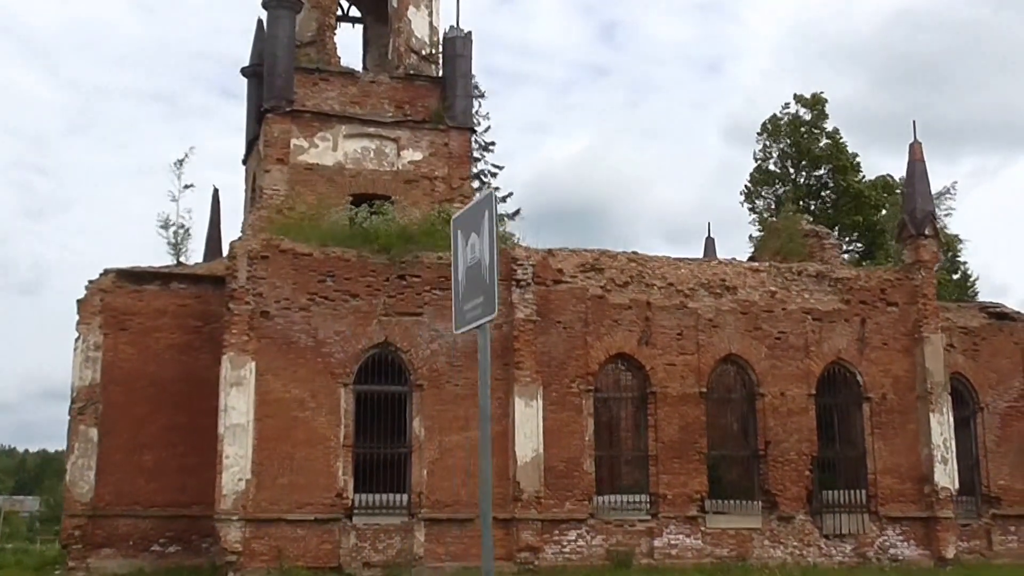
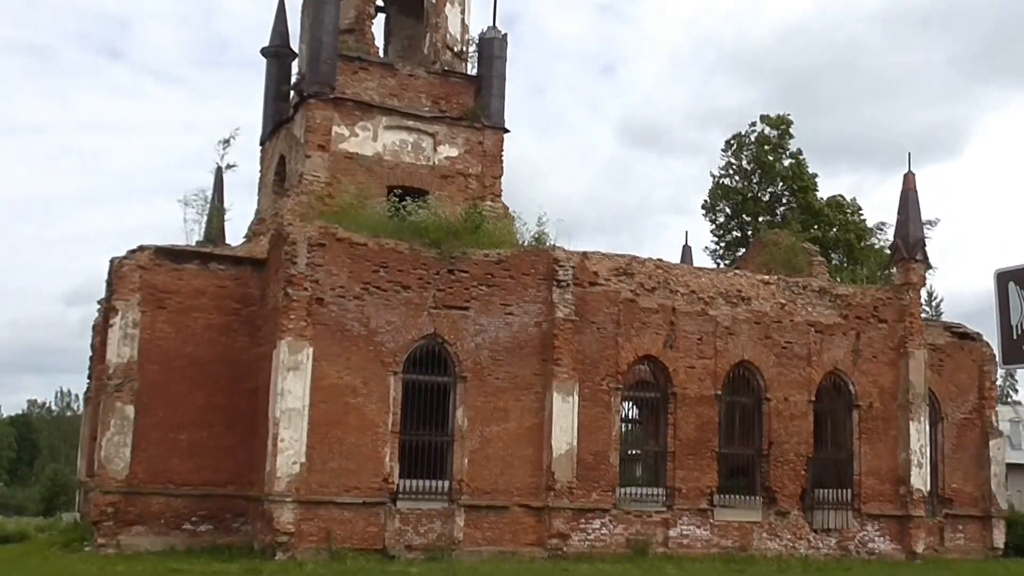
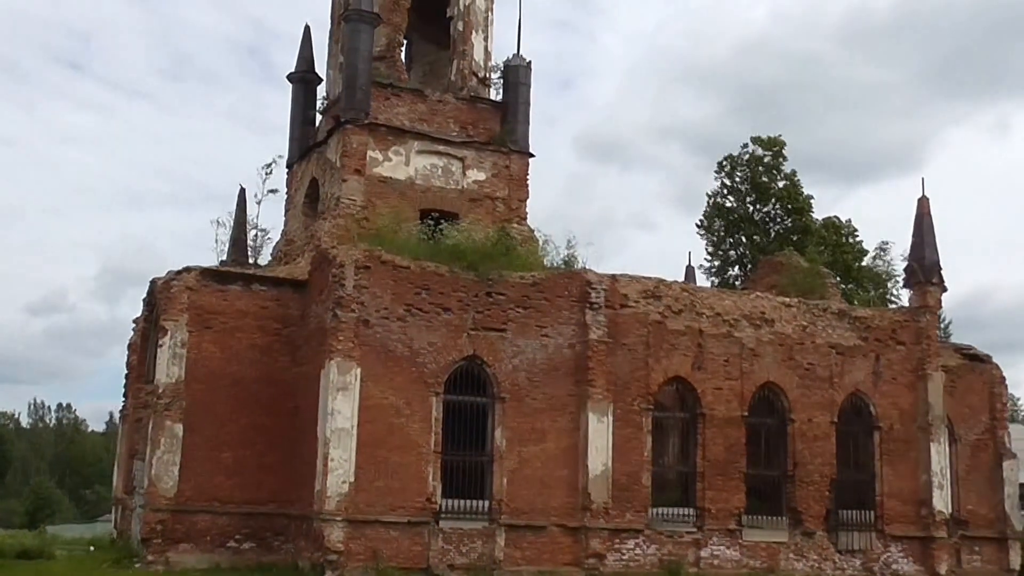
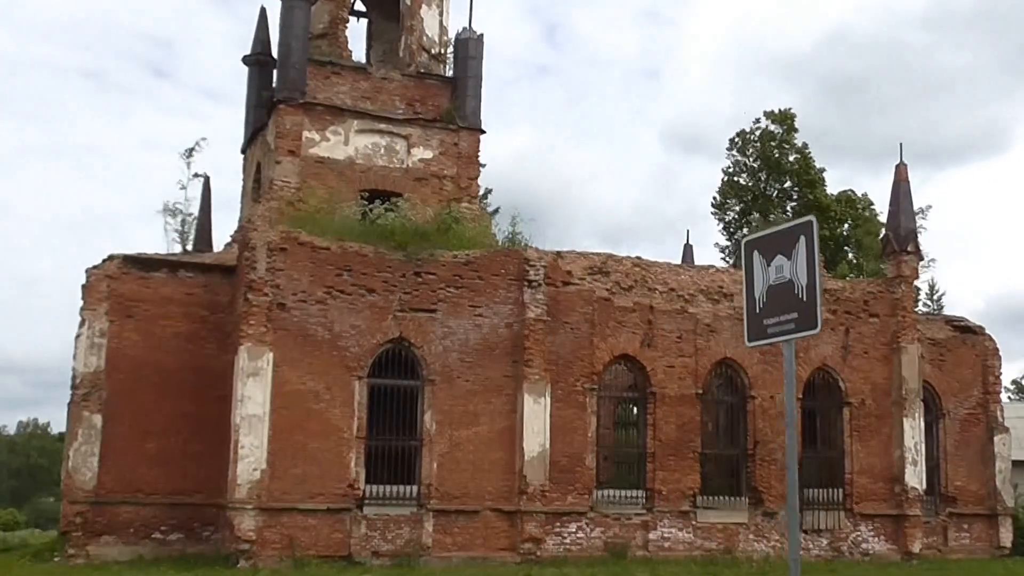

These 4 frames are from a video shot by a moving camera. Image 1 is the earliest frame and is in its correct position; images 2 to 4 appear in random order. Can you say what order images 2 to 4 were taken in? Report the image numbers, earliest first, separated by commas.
4, 2, 3
